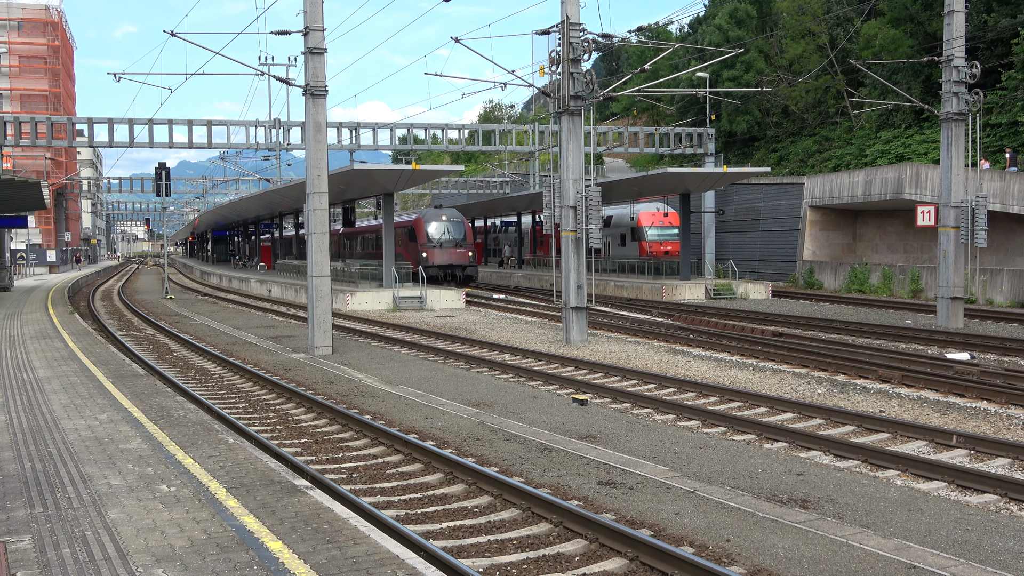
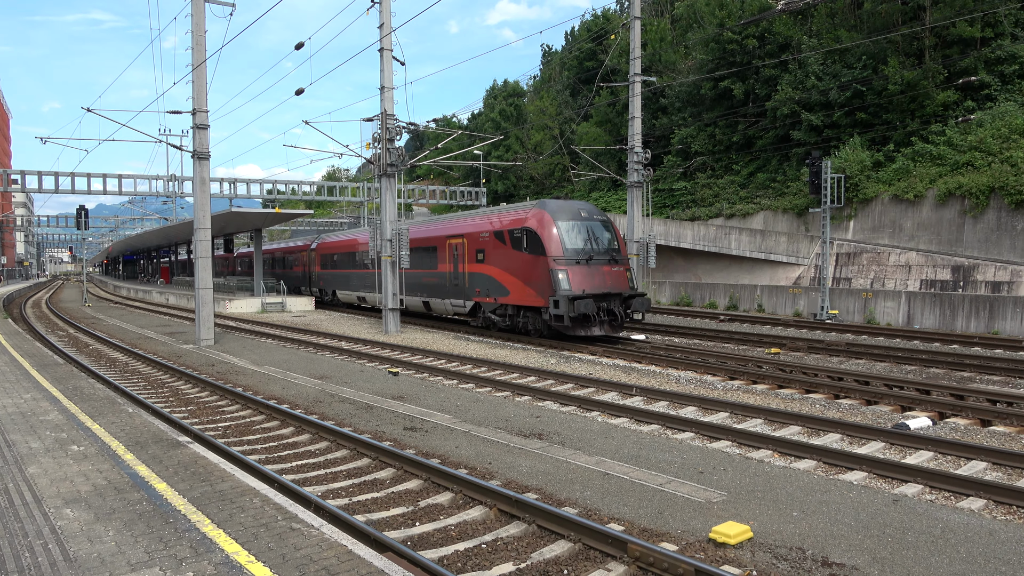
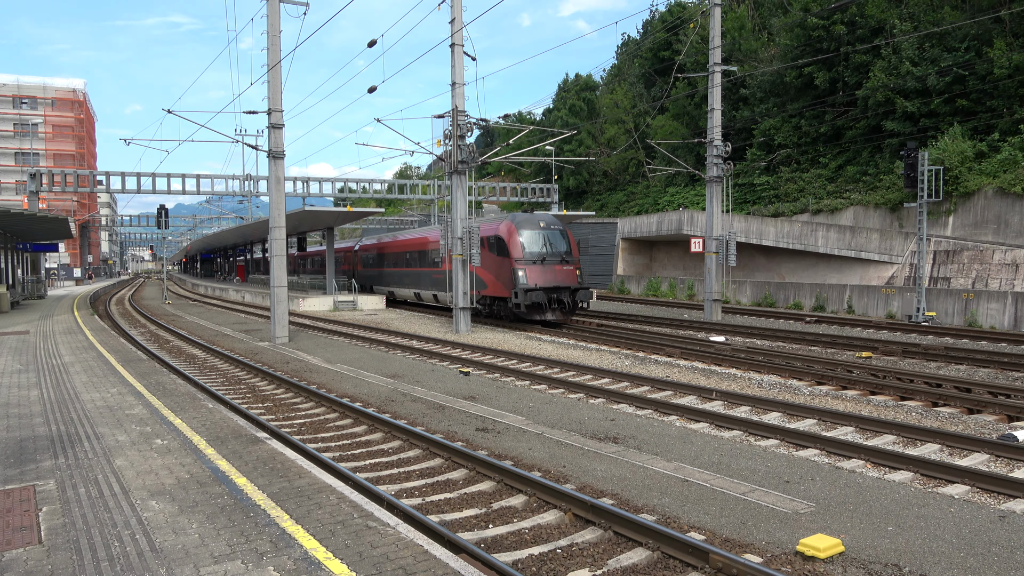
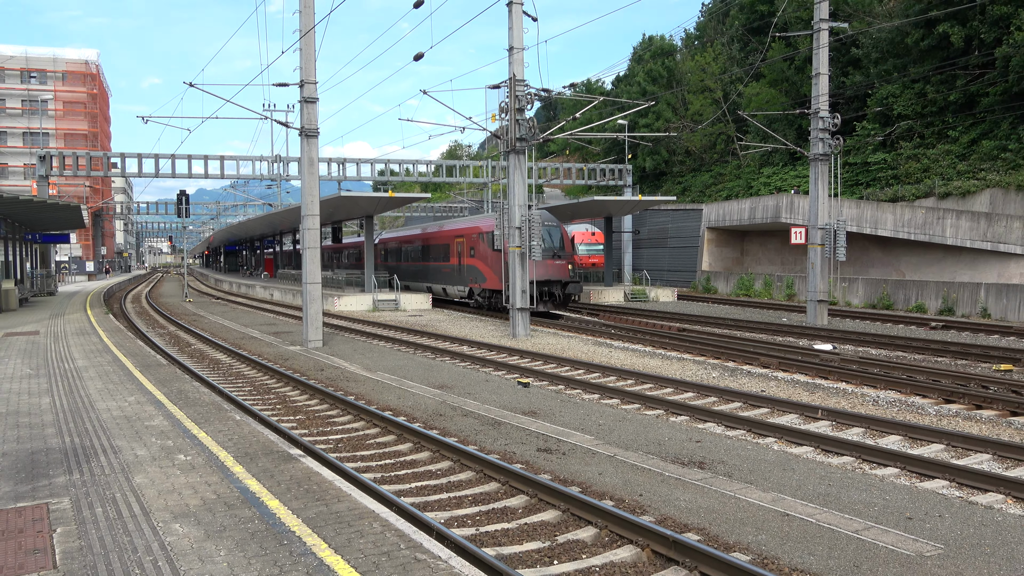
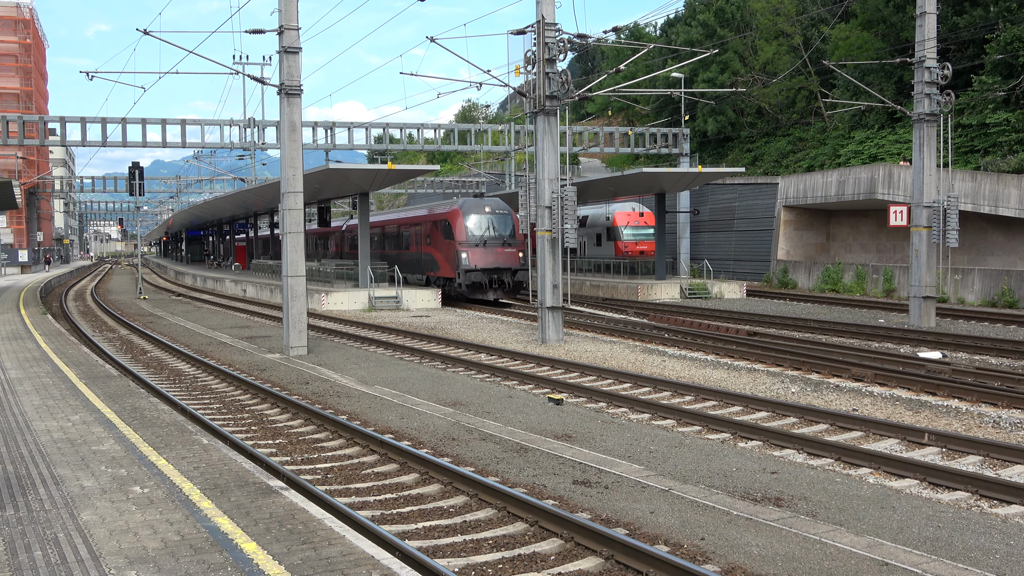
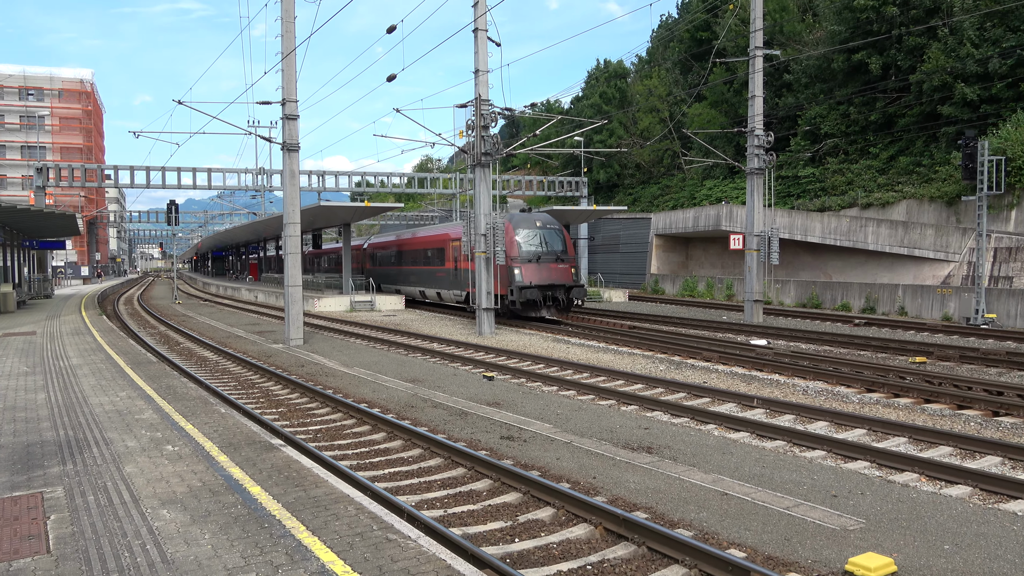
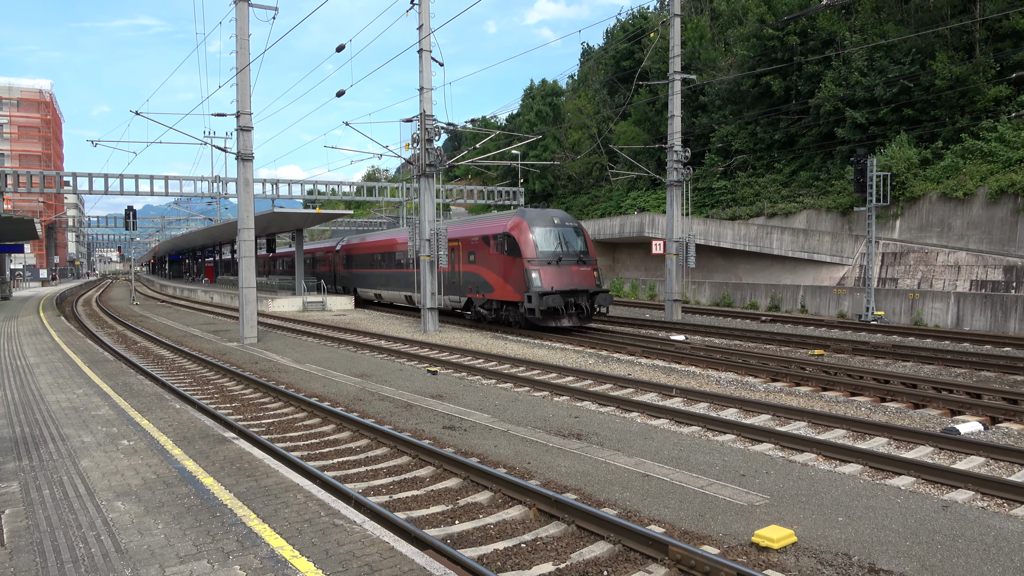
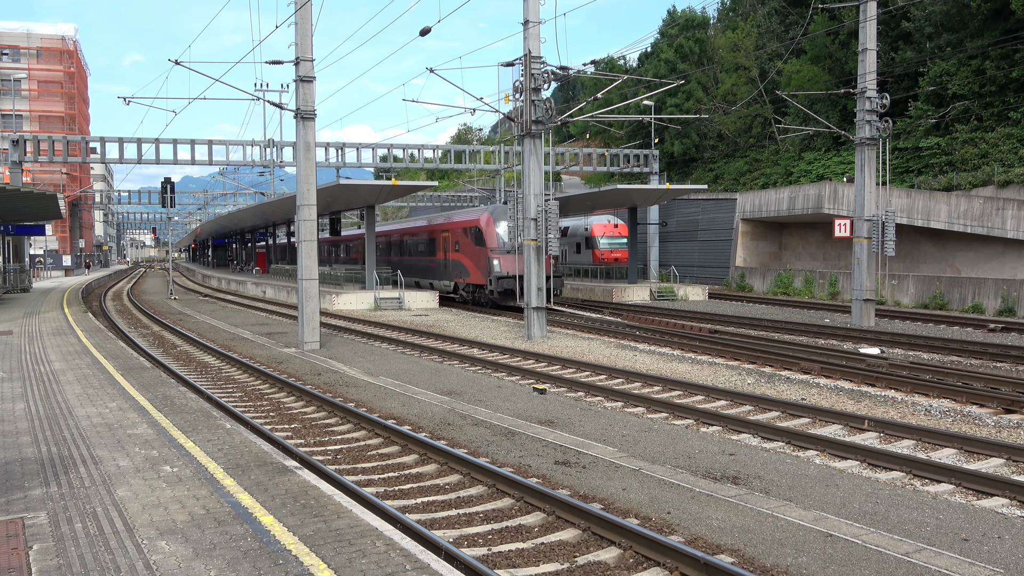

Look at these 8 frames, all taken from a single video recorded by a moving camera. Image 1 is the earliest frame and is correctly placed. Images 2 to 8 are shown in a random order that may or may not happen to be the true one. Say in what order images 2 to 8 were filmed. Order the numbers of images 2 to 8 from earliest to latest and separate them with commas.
5, 8, 4, 6, 3, 7, 2
